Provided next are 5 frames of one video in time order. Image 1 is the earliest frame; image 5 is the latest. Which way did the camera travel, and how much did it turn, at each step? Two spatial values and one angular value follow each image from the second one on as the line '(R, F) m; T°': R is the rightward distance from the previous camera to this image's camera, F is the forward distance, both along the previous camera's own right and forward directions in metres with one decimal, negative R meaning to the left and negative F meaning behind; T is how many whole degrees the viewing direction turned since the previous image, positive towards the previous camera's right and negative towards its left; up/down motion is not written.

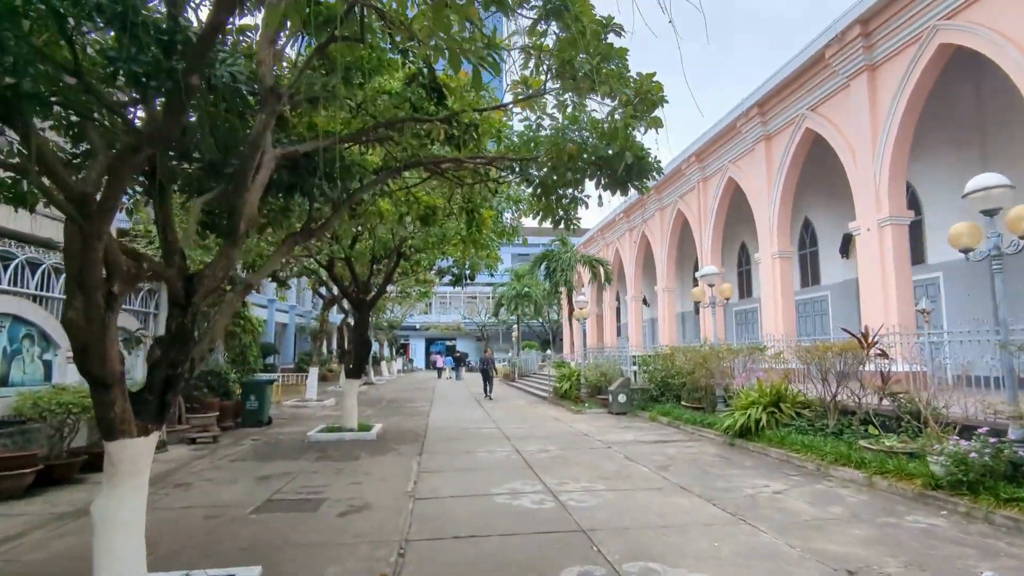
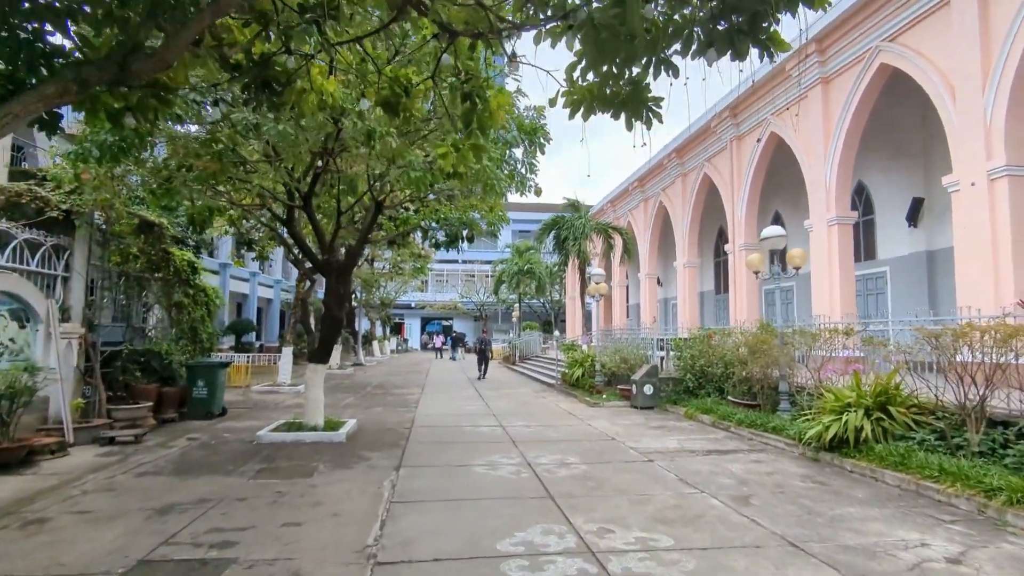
(-0.2, +2.8) m; 0°
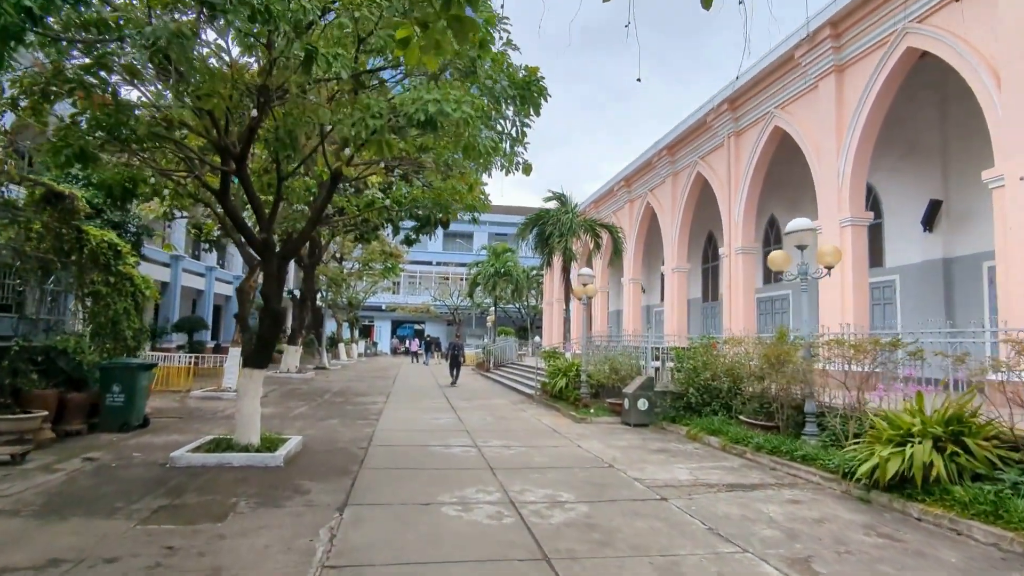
(-0.1, +1.7) m; +2°
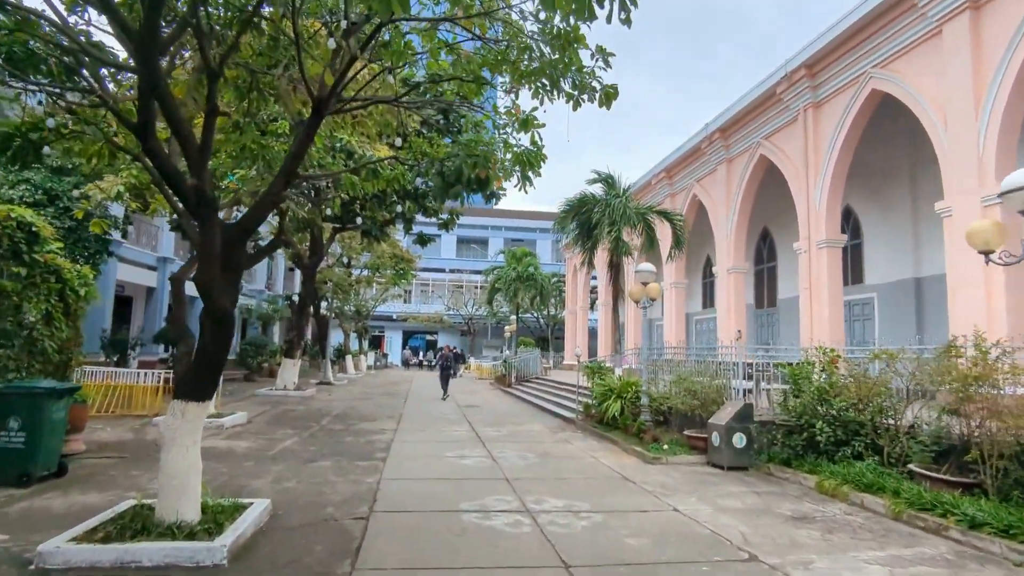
(-0.6, +2.9) m; -1°
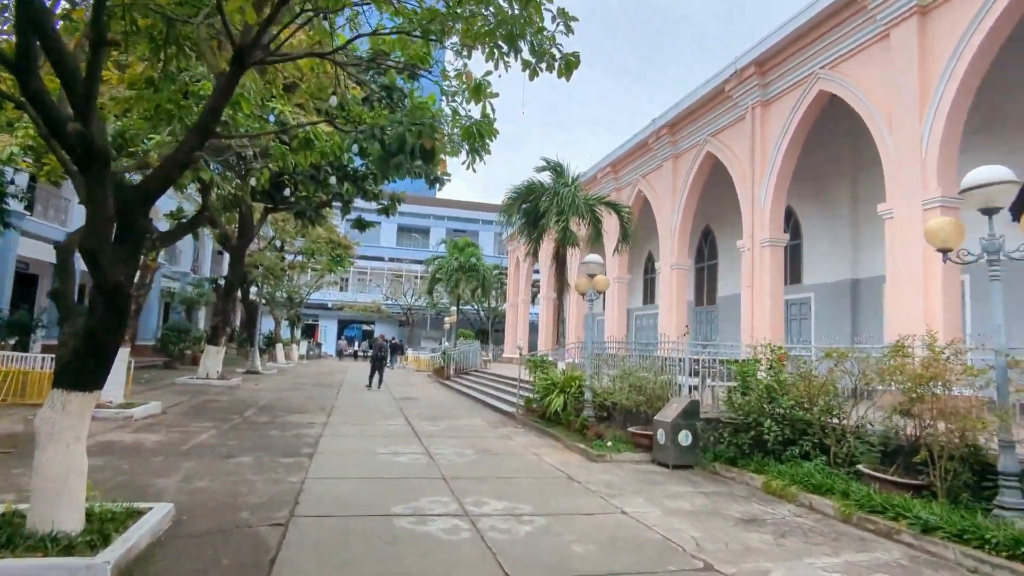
(0.0, +0.5) m; +5°
